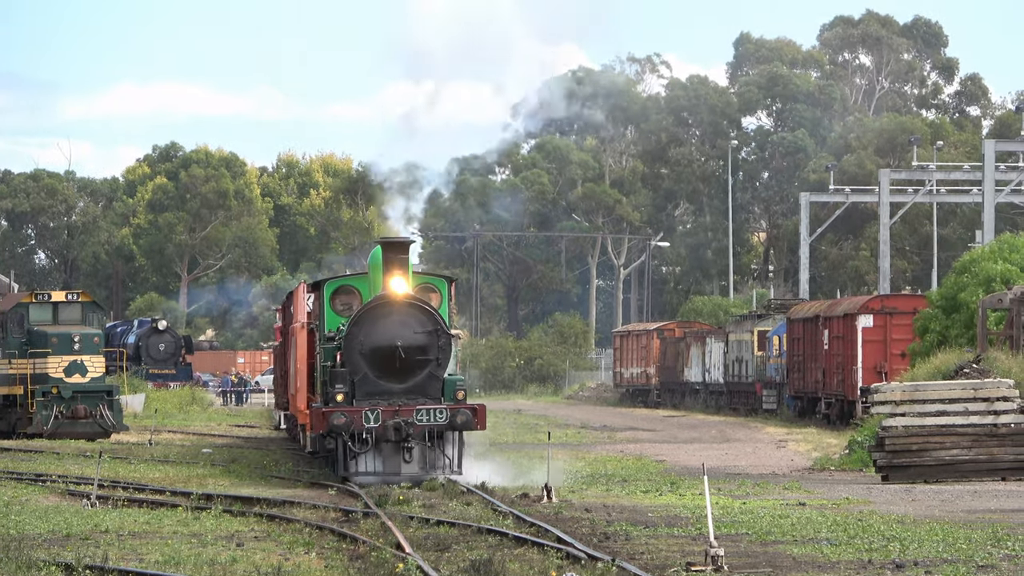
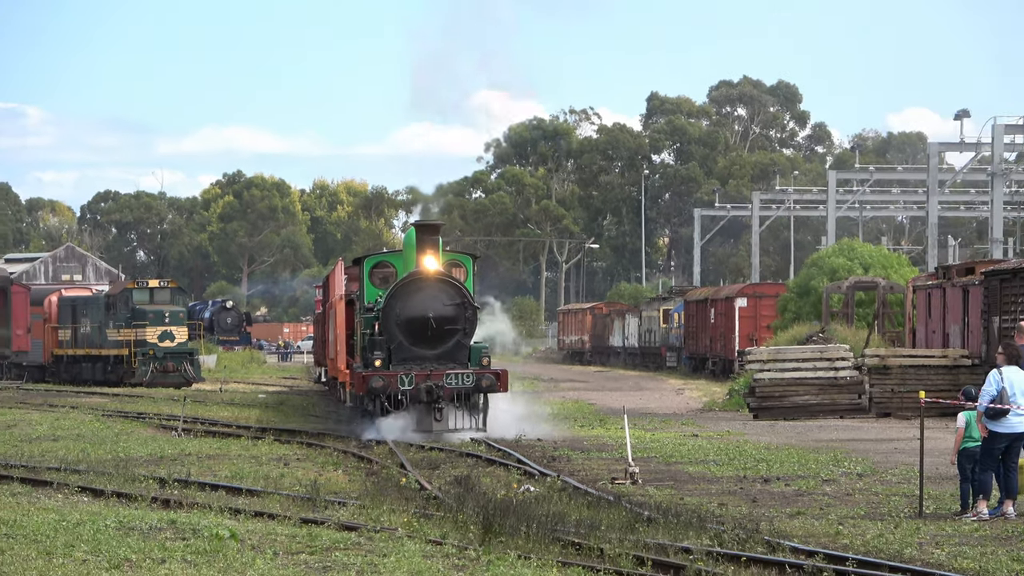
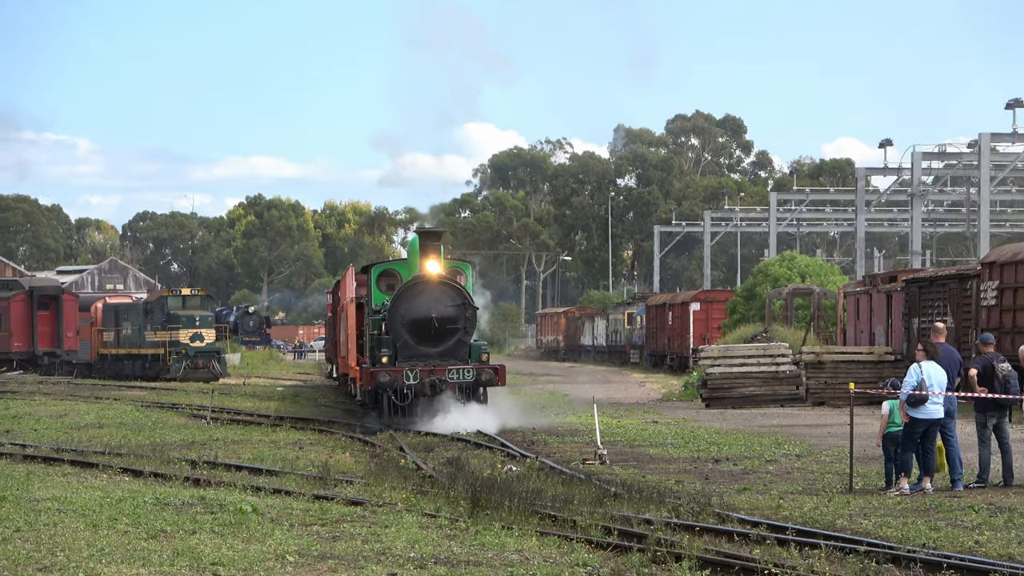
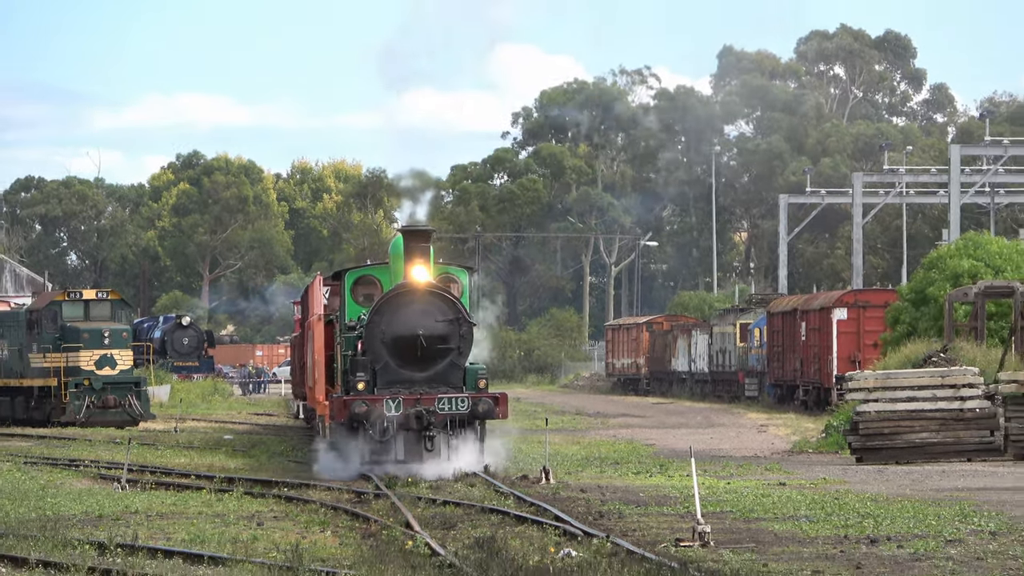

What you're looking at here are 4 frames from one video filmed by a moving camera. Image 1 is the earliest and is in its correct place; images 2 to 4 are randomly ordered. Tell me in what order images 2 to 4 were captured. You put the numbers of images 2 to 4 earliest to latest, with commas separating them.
4, 2, 3
